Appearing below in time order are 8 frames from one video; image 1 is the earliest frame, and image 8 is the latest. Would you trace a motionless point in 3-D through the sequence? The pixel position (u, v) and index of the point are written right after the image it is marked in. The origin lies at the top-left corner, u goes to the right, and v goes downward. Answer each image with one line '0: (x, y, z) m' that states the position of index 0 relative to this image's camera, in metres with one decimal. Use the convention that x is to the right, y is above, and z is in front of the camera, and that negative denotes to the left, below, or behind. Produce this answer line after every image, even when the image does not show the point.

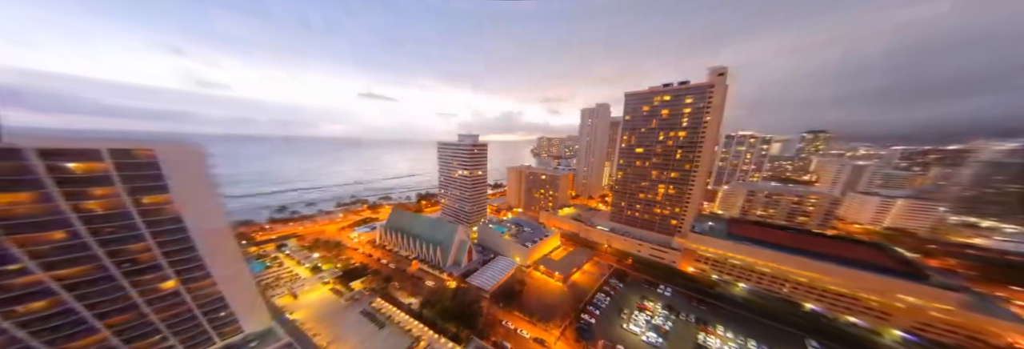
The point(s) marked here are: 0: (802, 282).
0: (+27.9, -10.8, +20.5) m
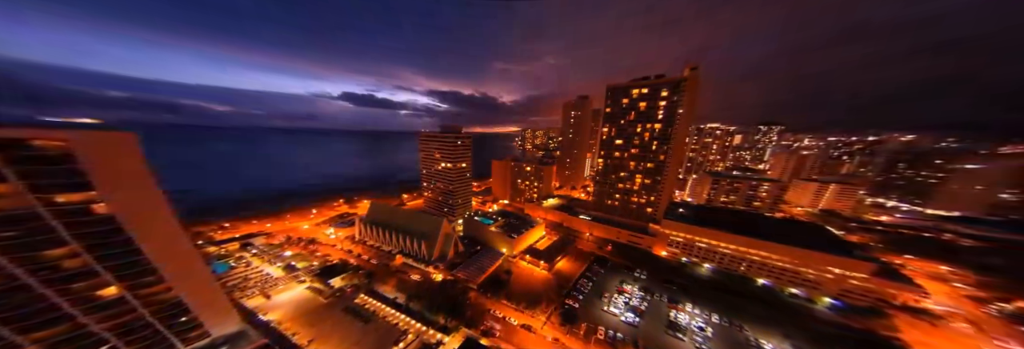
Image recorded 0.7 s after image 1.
0: (+26.6, -9.6, +23.0) m
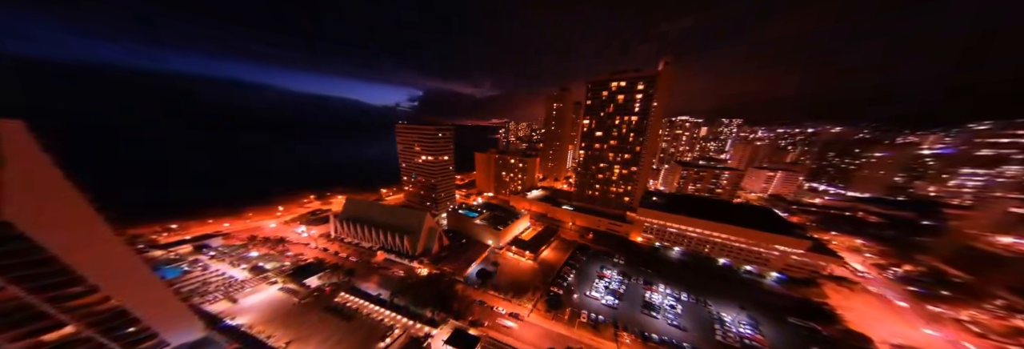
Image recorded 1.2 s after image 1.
0: (+25.0, -8.3, +25.4) m
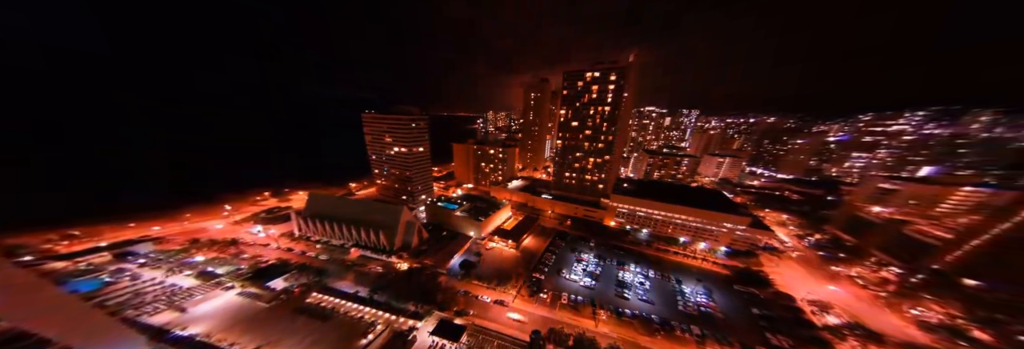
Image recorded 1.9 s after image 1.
0: (+22.7, -6.5, +28.1) m
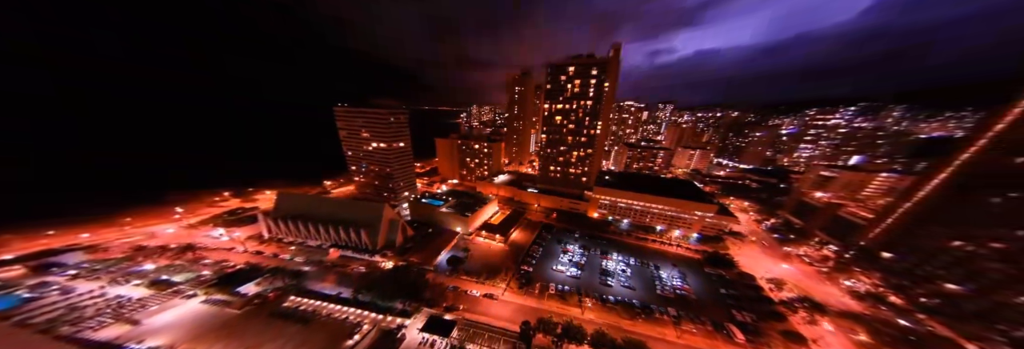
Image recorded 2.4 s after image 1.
0: (+21.0, -5.4, +29.9) m
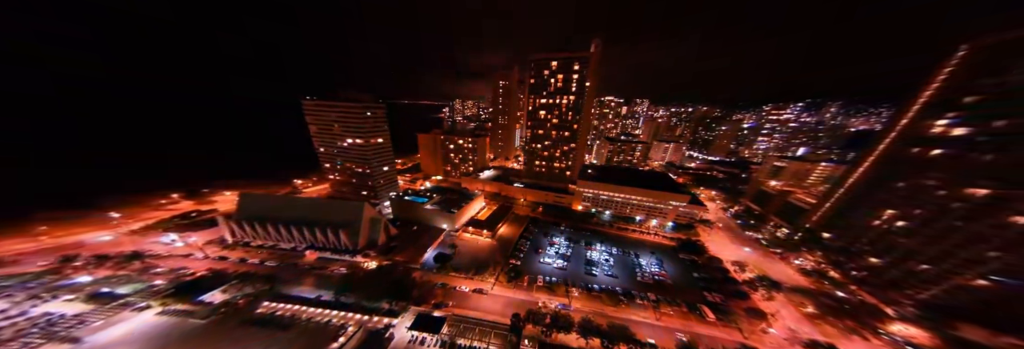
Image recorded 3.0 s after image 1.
0: (+19.1, -4.2, +31.4) m
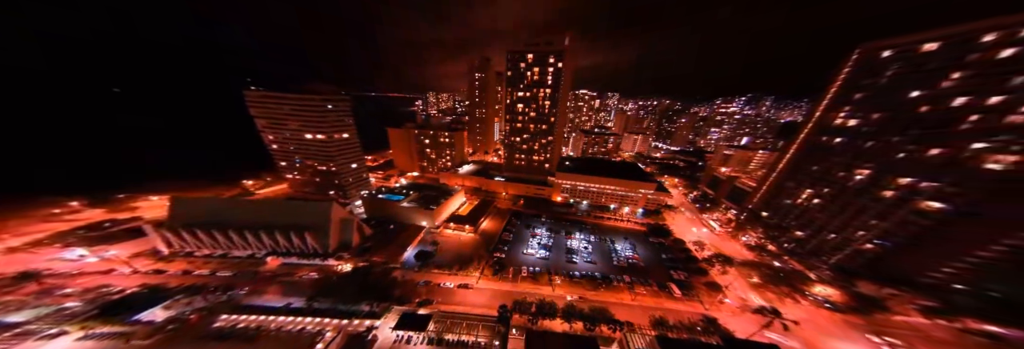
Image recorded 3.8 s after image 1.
0: (+16.2, -2.7, +33.4) m
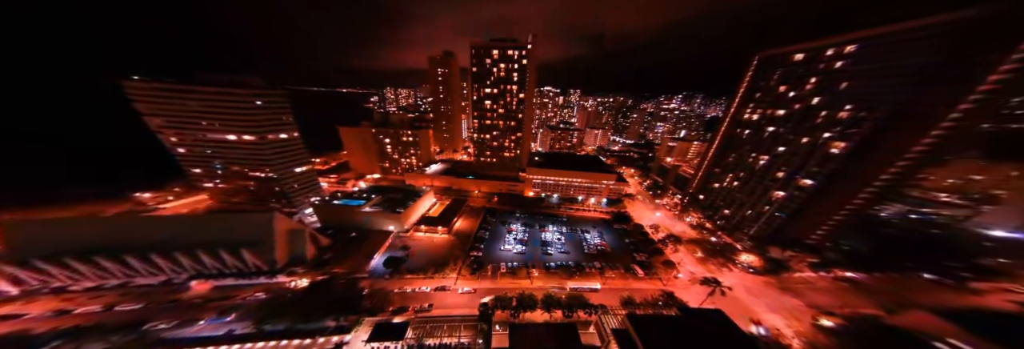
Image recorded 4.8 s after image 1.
0: (+11.7, -1.4, +35.6) m
